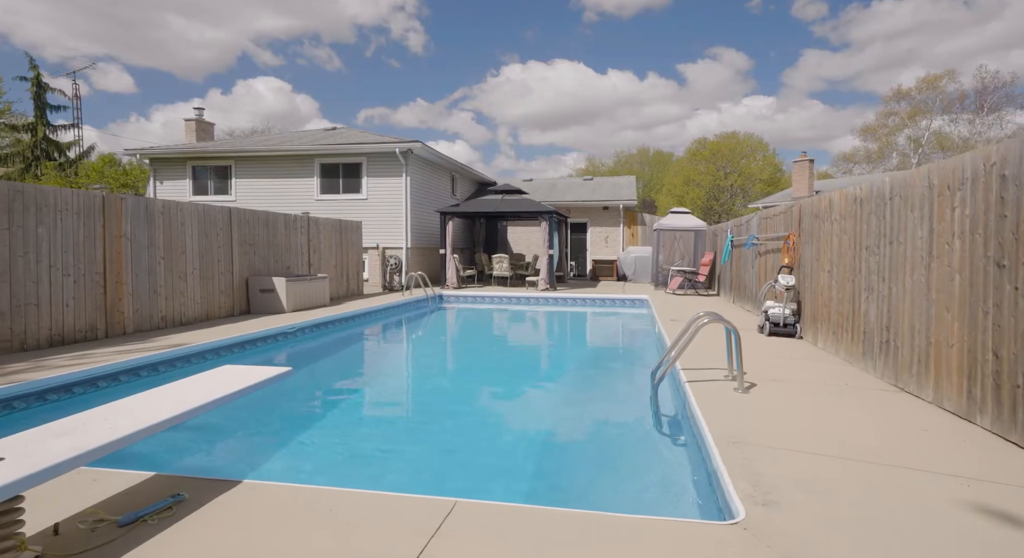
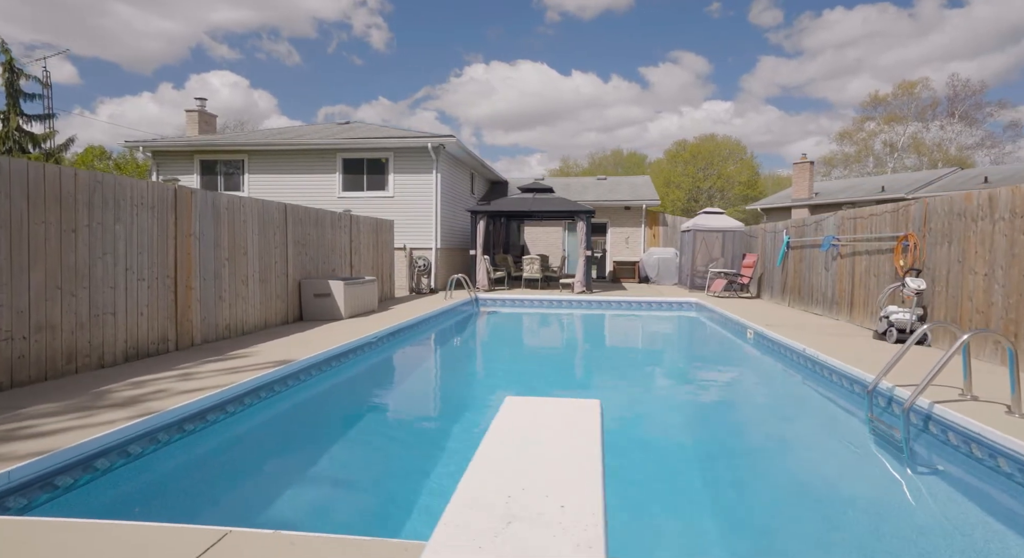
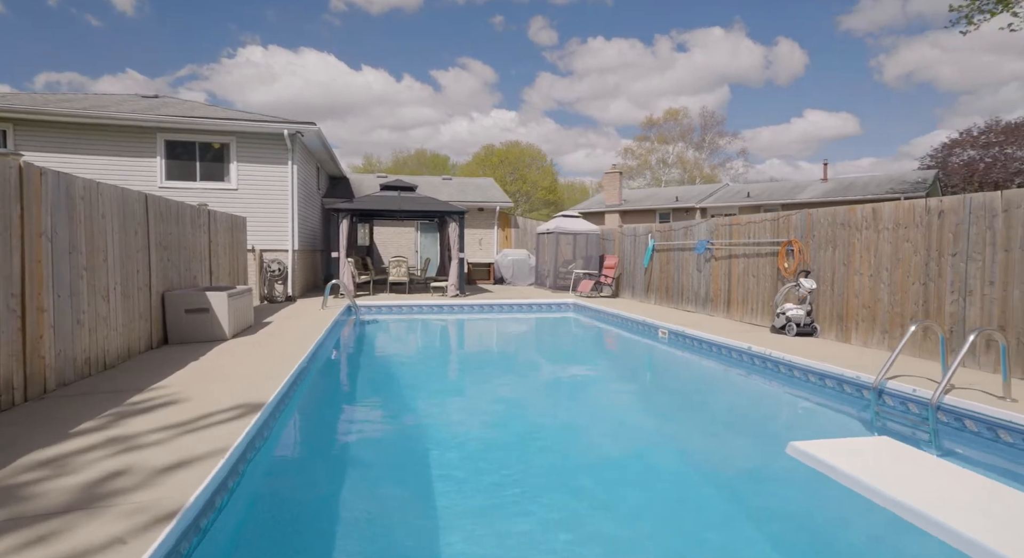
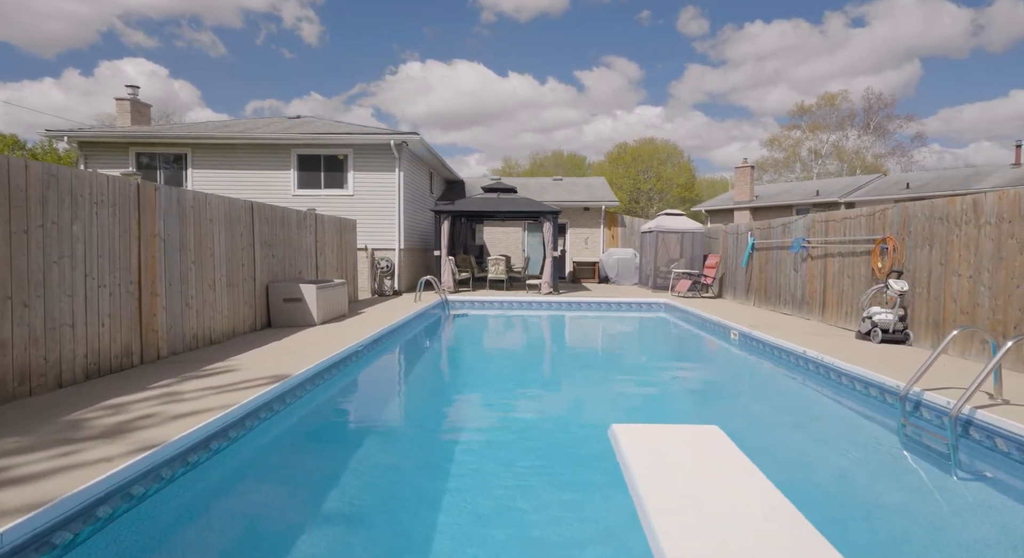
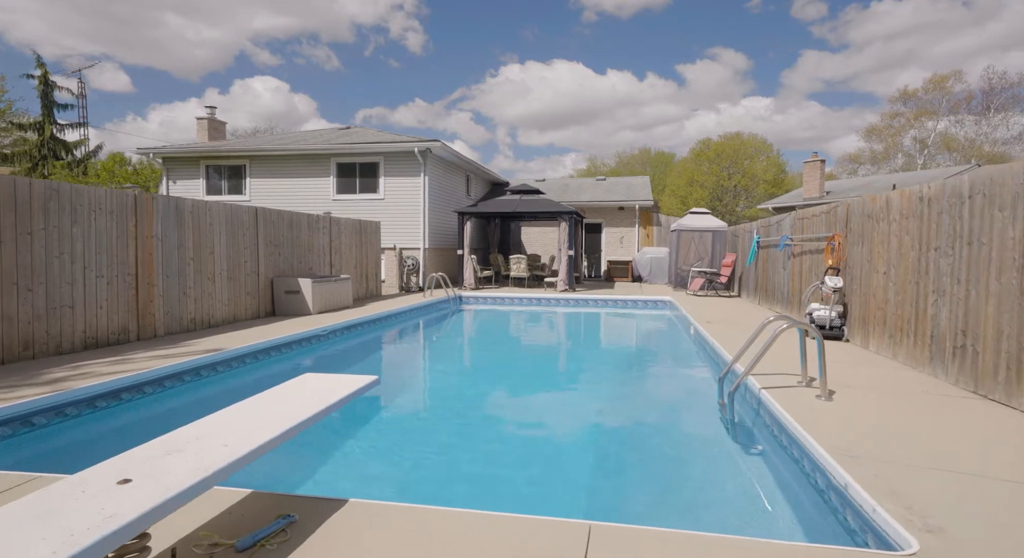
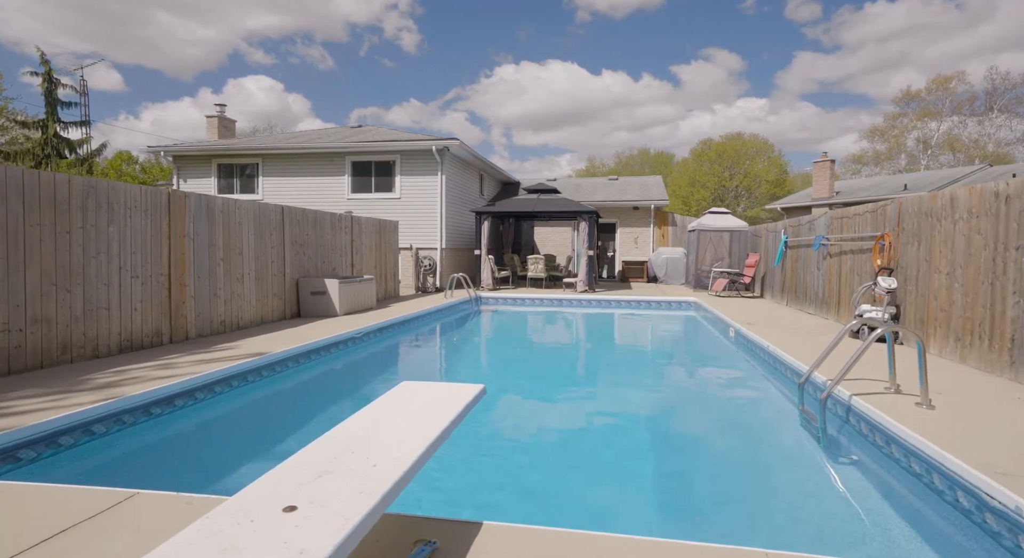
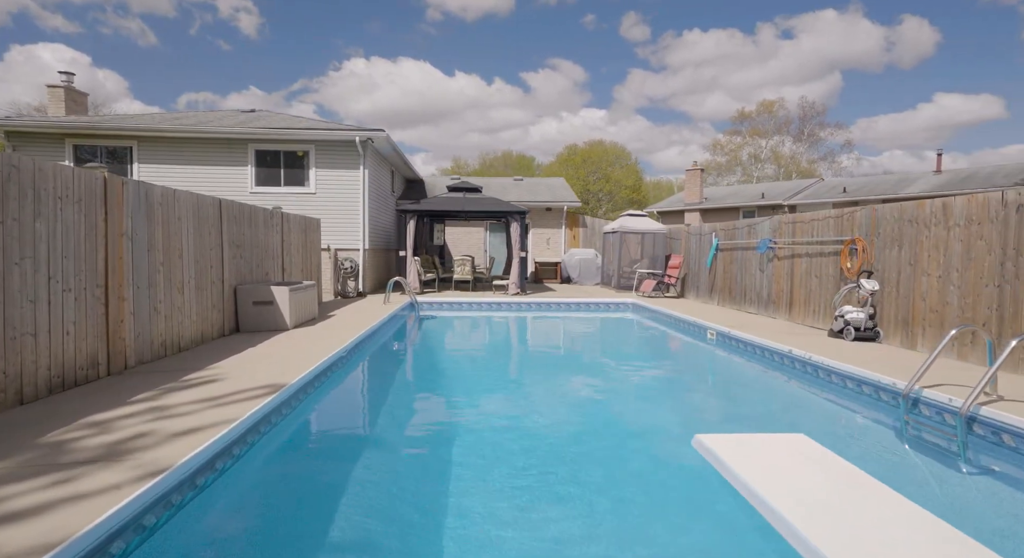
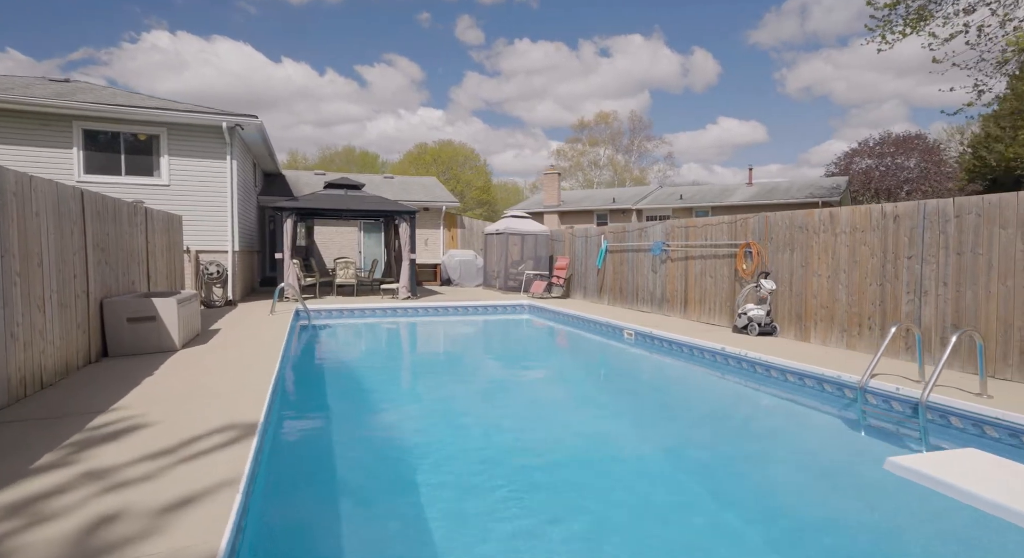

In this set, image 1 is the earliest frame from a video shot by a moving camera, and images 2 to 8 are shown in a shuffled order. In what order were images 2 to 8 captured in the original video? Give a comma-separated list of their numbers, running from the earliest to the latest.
5, 6, 2, 4, 7, 3, 8
